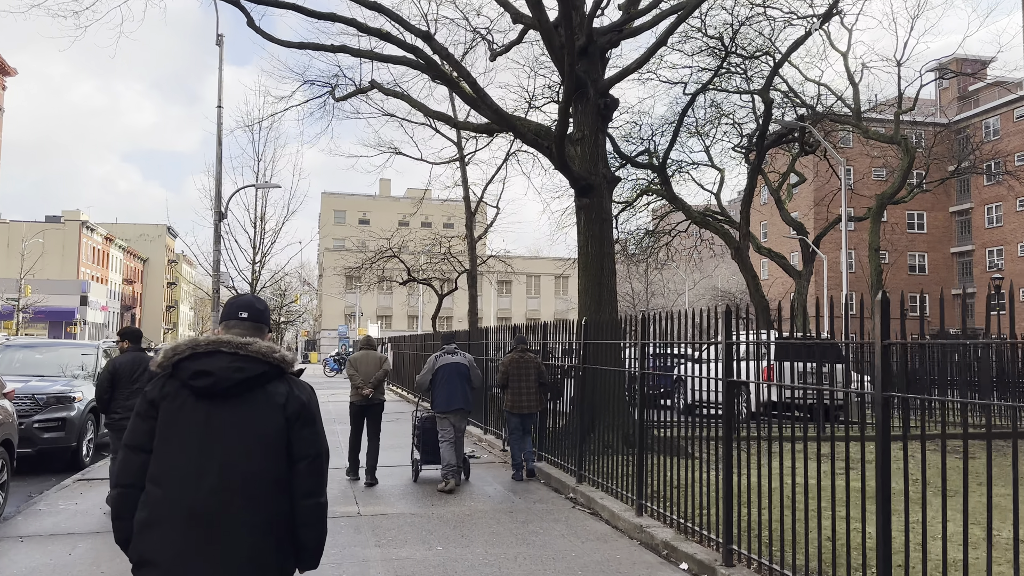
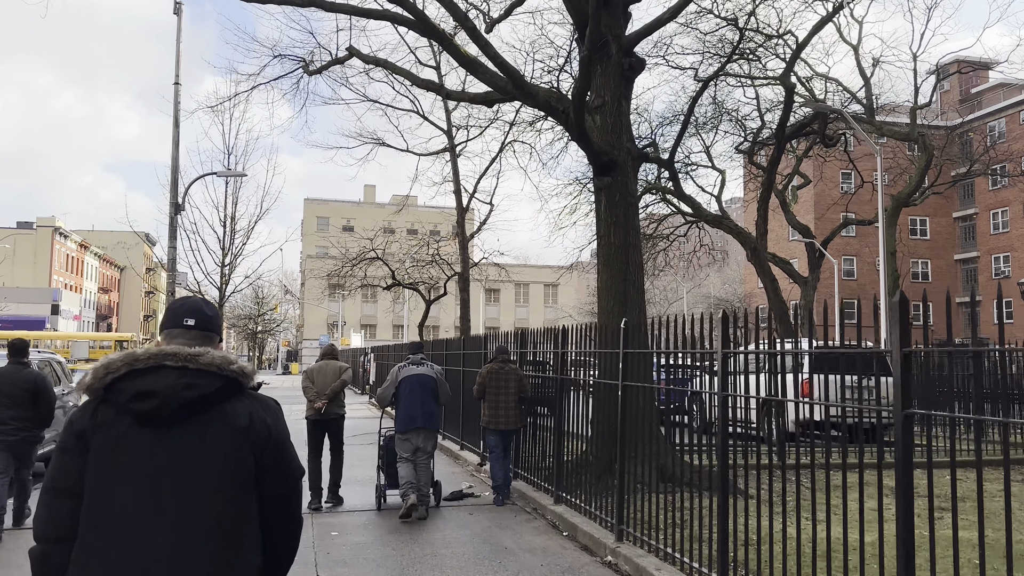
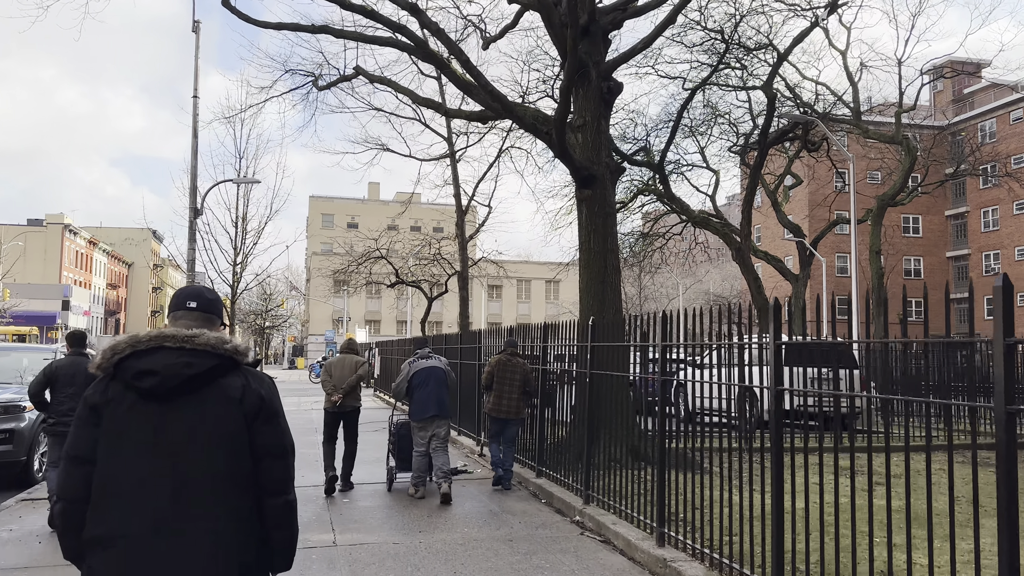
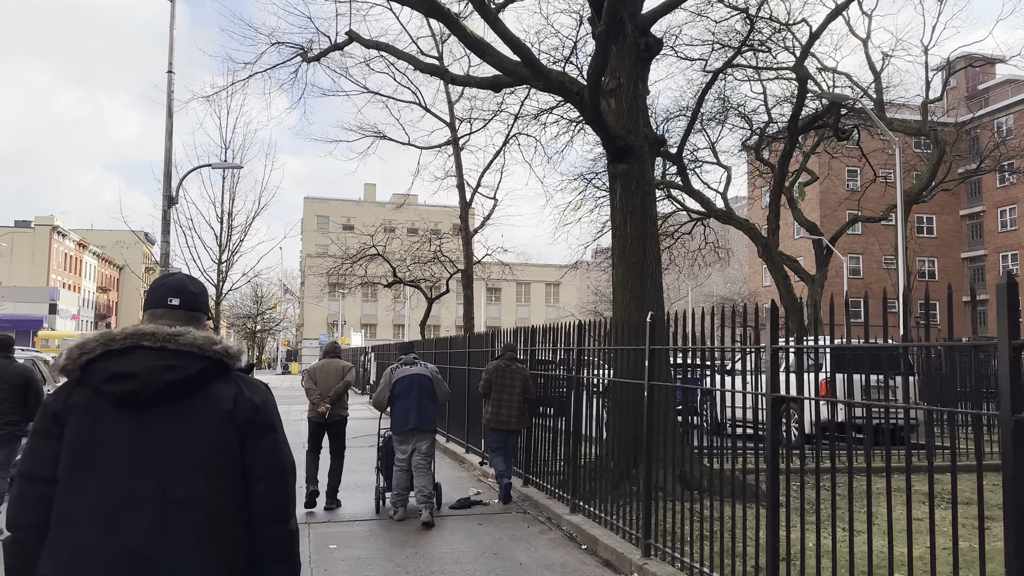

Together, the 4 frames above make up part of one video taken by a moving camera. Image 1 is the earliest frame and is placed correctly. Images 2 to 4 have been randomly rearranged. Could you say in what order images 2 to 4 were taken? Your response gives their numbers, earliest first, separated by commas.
3, 2, 4
